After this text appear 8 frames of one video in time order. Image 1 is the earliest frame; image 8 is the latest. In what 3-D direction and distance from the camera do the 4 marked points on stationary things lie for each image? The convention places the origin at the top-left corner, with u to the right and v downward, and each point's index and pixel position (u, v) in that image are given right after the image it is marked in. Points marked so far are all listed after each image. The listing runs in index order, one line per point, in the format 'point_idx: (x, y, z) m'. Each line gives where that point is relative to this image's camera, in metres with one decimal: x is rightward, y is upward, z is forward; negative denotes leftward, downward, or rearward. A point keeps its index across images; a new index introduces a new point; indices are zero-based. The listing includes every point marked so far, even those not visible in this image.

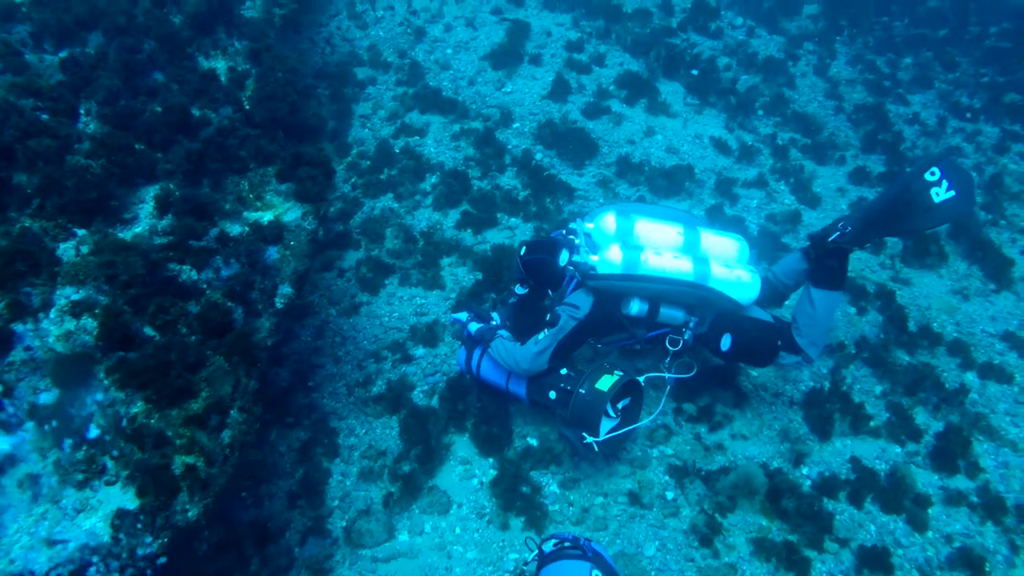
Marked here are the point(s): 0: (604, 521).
0: (+0.6, -1.6, +5.2) m
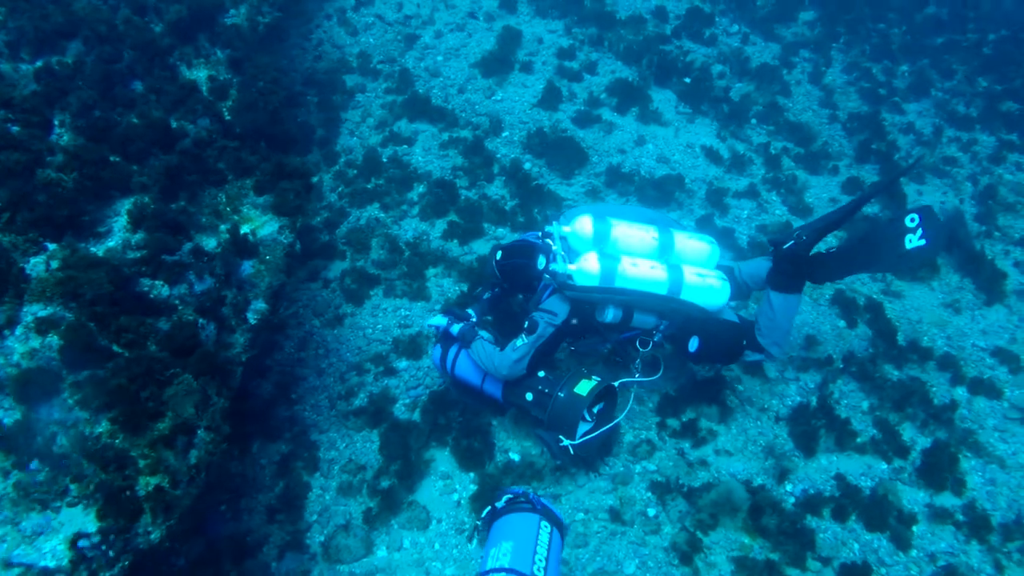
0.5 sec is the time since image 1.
0: (+0.5, -1.7, +5.1) m
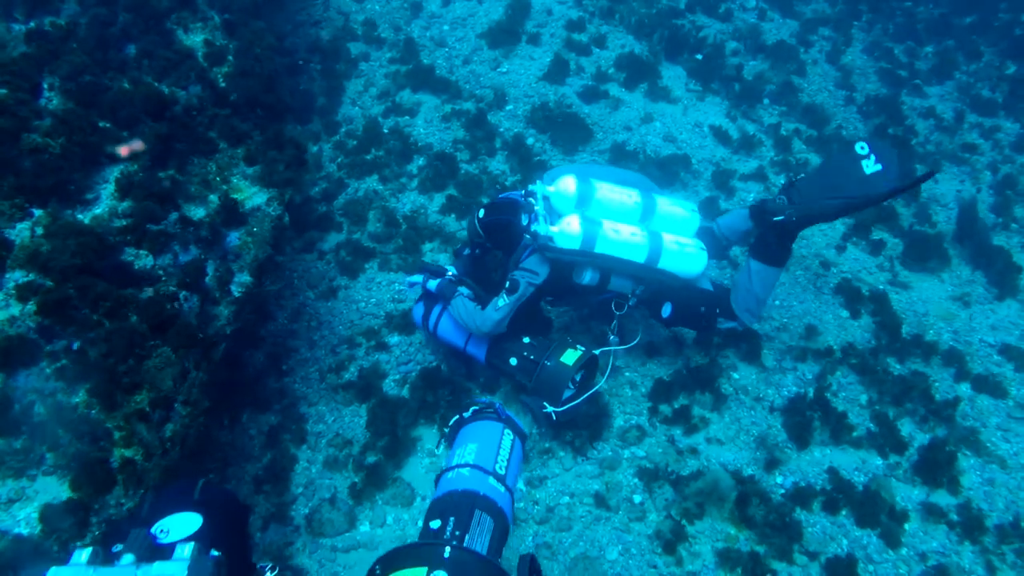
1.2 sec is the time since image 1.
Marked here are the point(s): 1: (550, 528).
0: (+0.4, -1.6, +5.0) m
1: (+0.3, -1.6, +5.0) m
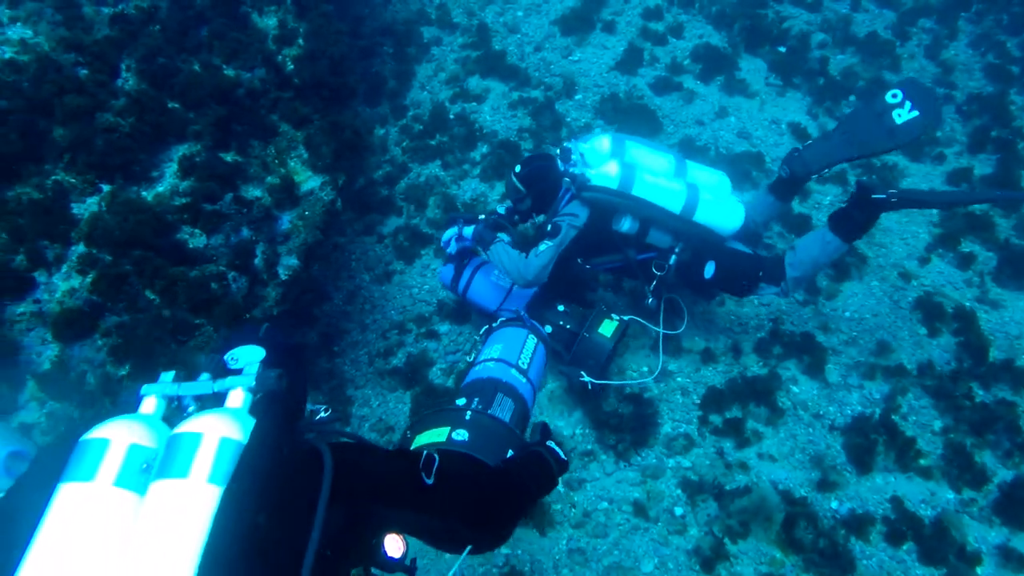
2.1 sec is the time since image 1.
0: (+0.6, -1.6, +4.9) m
1: (+0.5, -1.6, +4.9) m
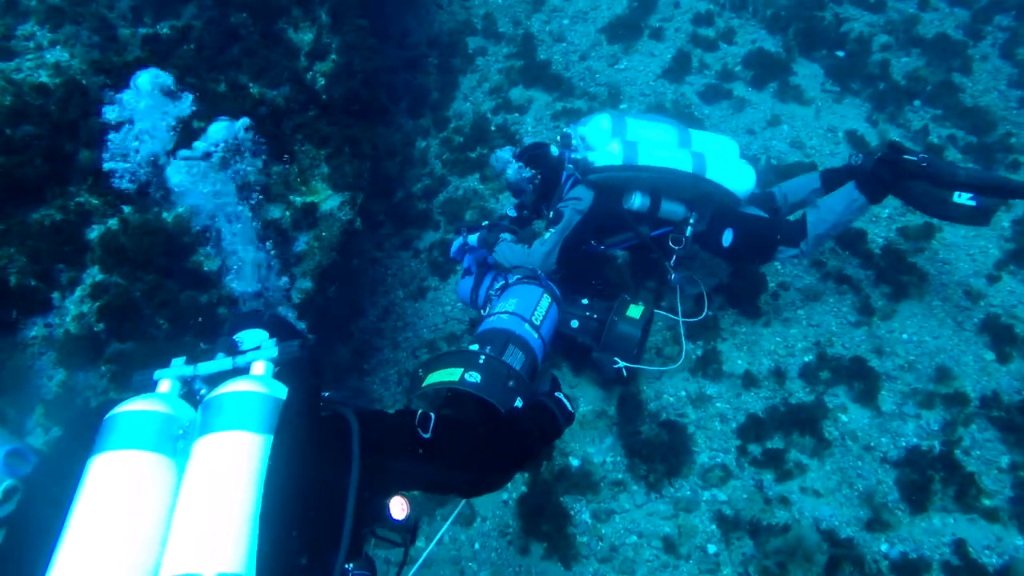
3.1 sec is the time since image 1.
0: (+0.7, -1.7, +4.7) m
1: (+0.6, -1.8, +4.7) m
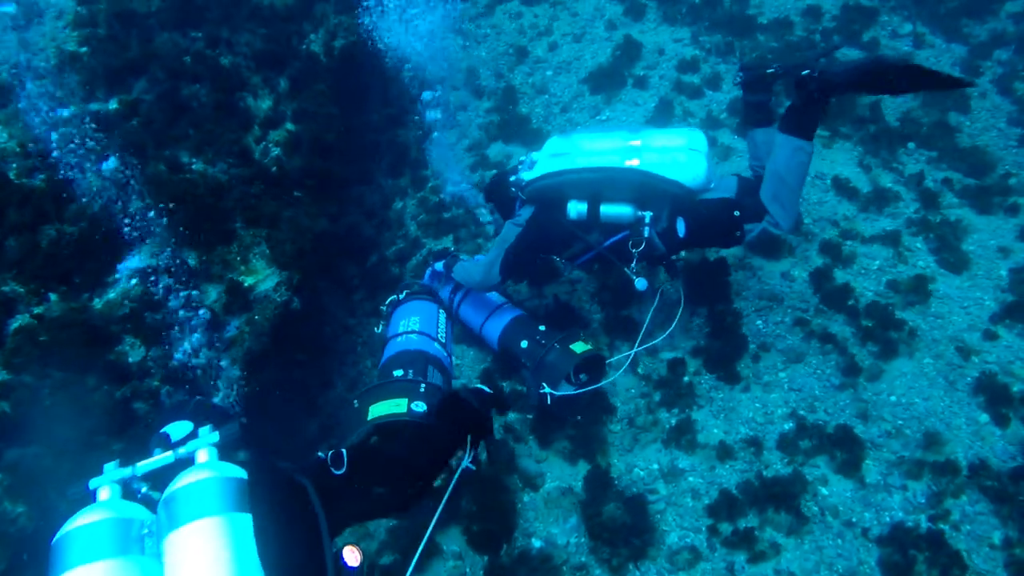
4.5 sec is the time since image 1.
0: (+0.5, -2.2, +4.4) m
1: (+0.3, -2.2, +4.4) m
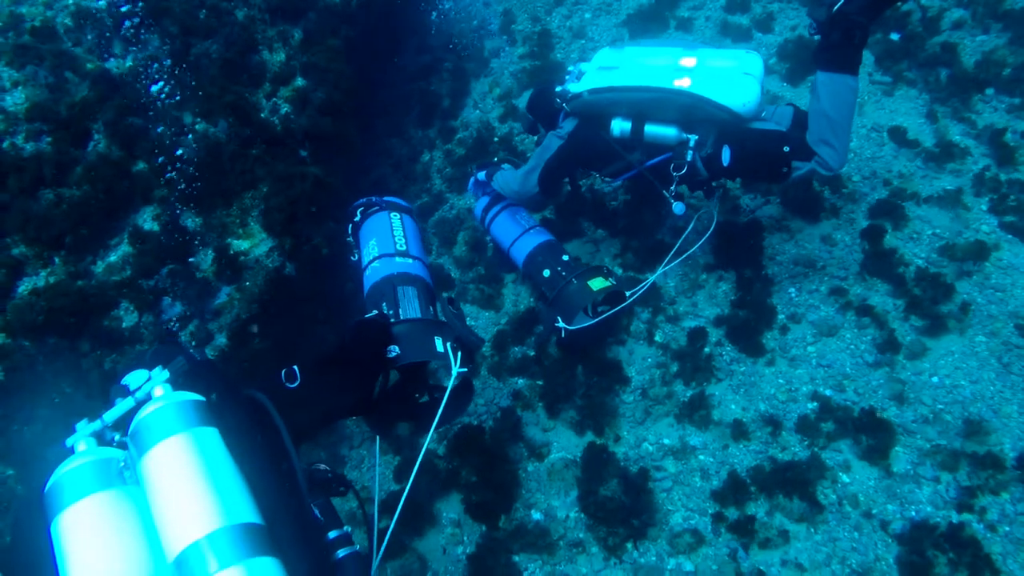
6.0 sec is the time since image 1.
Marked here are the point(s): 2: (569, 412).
0: (+0.4, -2.0, +4.3) m
1: (+0.3, -2.0, +4.3) m
2: (+0.4, -0.9, +5.3) m
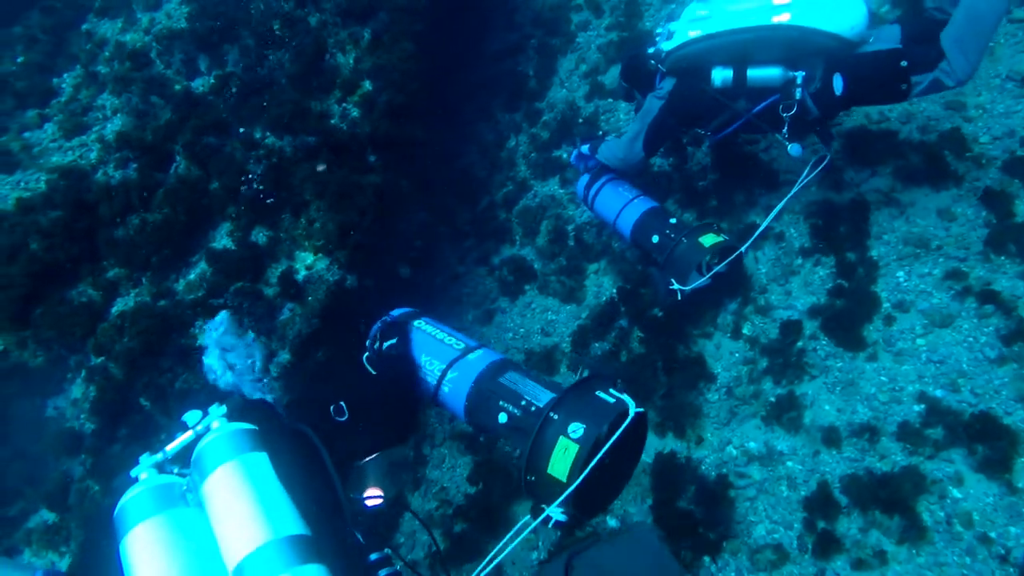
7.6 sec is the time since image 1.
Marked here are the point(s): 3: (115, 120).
0: (+0.7, -2.0, +4.1) m
1: (+0.6, -2.1, +4.2) m
2: (+0.9, -0.8, +5.1) m
3: (-2.8, +1.2, +5.3) m
